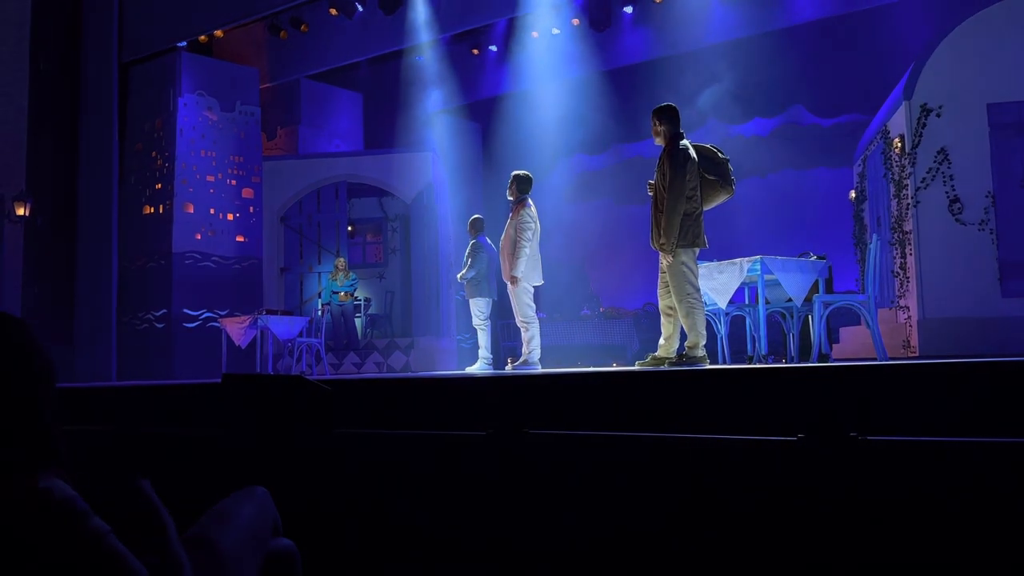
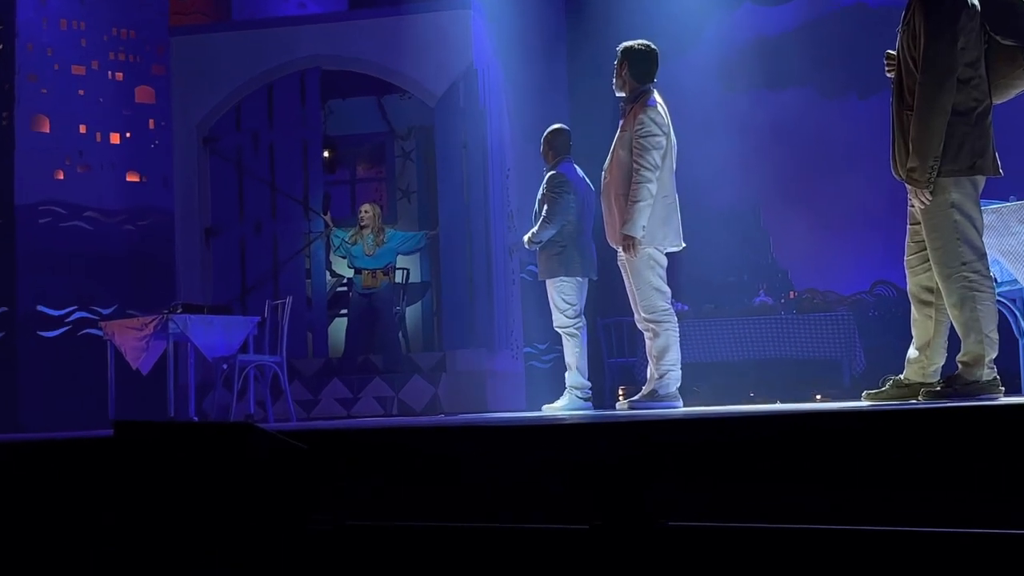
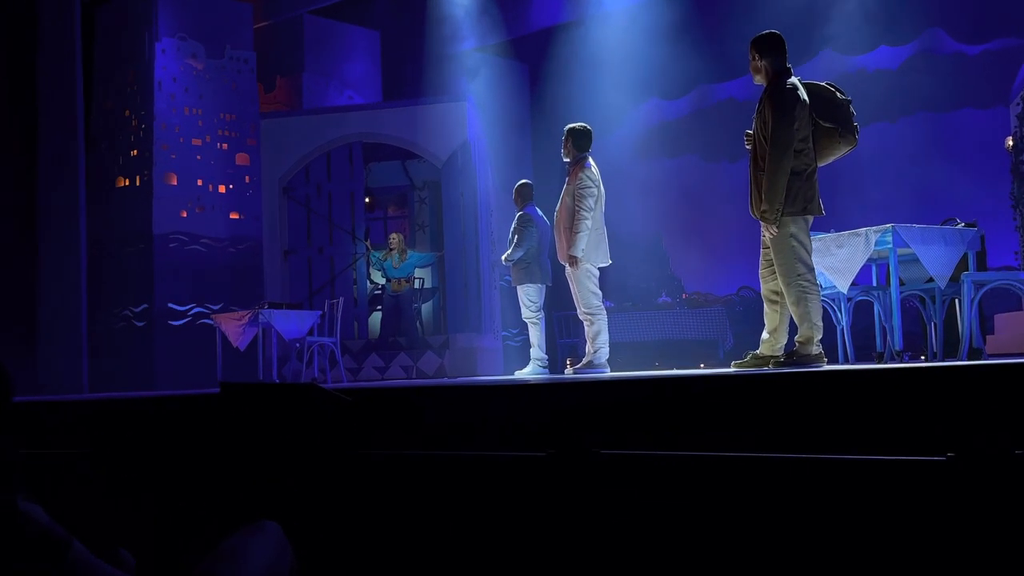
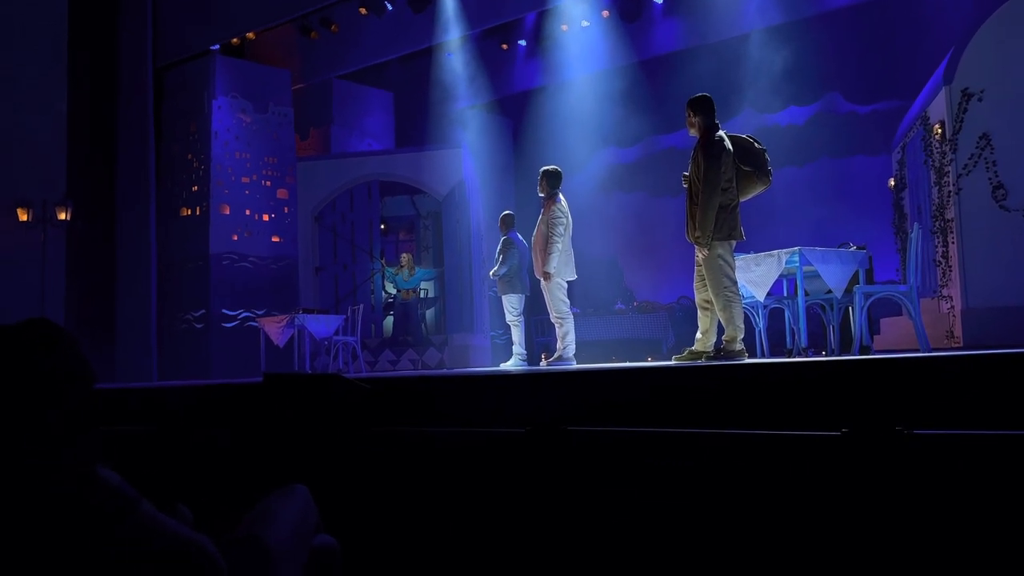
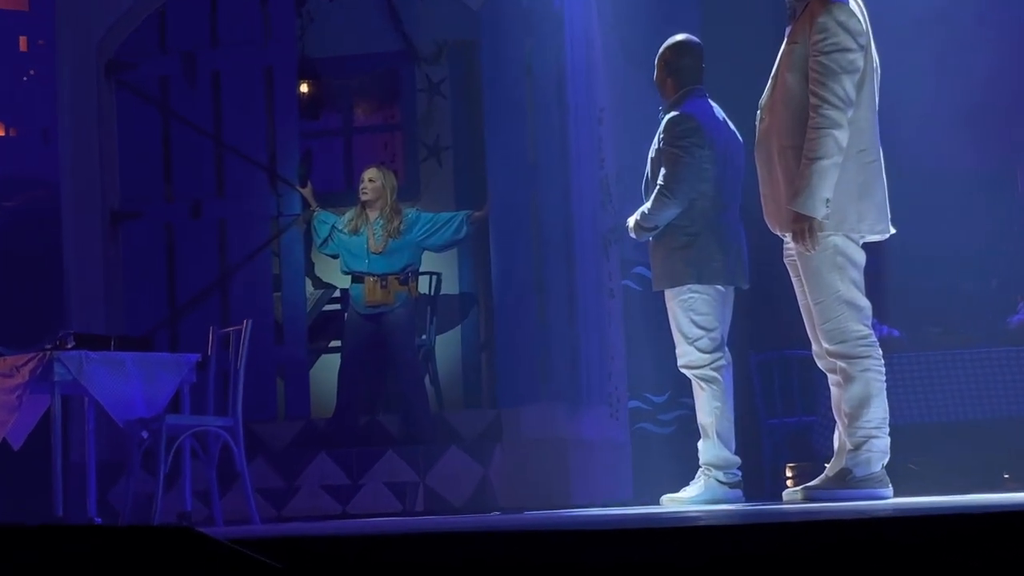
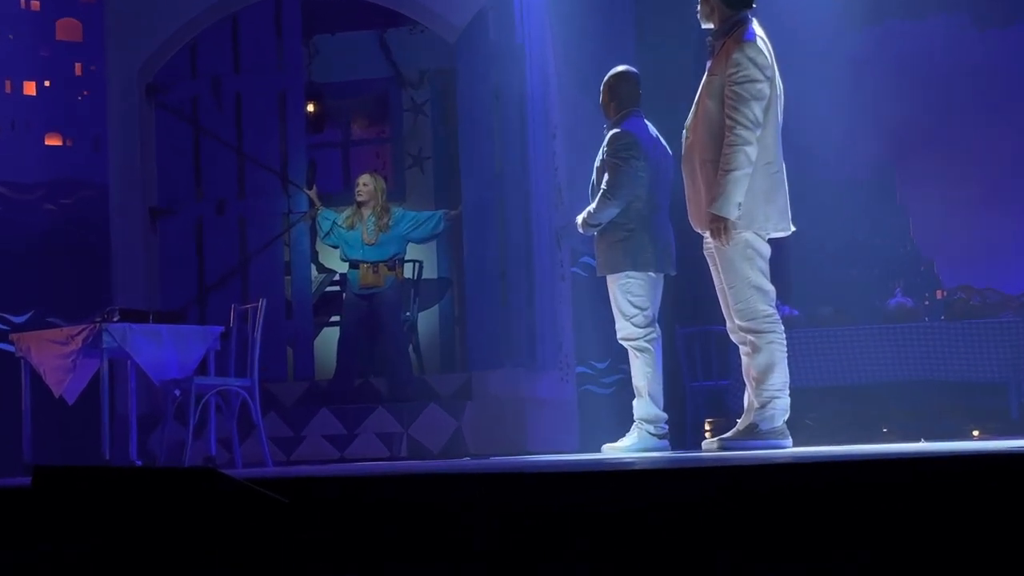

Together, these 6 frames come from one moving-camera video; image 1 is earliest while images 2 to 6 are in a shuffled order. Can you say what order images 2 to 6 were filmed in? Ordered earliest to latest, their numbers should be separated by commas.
4, 3, 2, 6, 5
